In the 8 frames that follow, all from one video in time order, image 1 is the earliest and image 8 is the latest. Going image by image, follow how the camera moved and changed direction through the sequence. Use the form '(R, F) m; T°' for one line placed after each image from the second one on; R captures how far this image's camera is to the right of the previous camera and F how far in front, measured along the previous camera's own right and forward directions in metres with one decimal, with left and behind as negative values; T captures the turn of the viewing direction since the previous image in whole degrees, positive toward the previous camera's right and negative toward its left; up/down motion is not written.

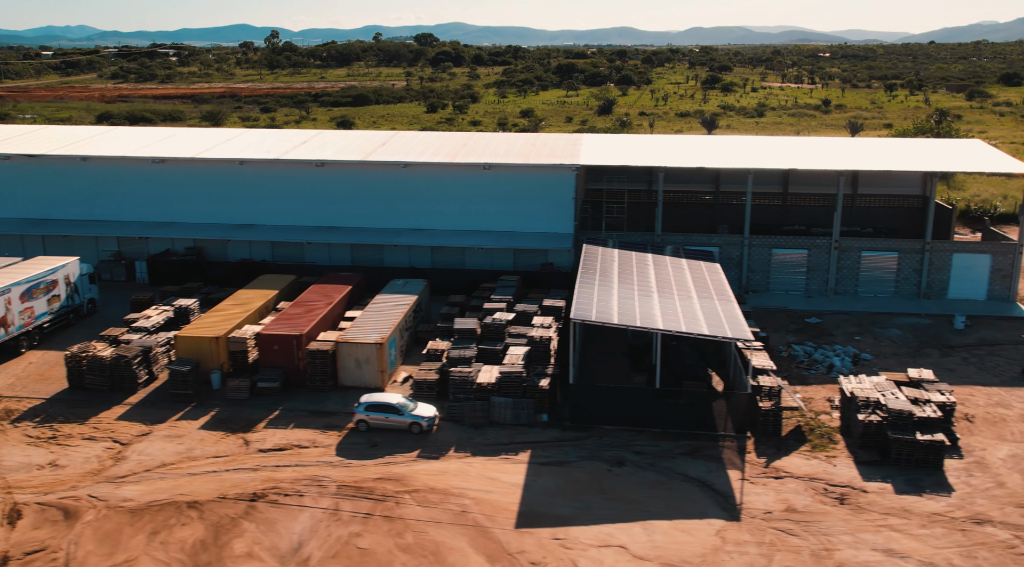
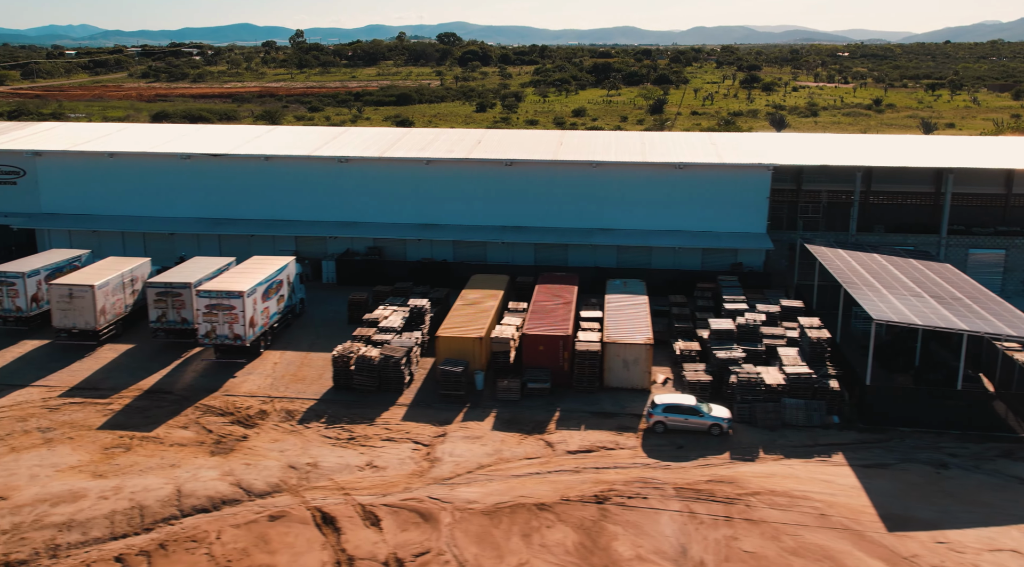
(-7.9, +0.1) m; 0°
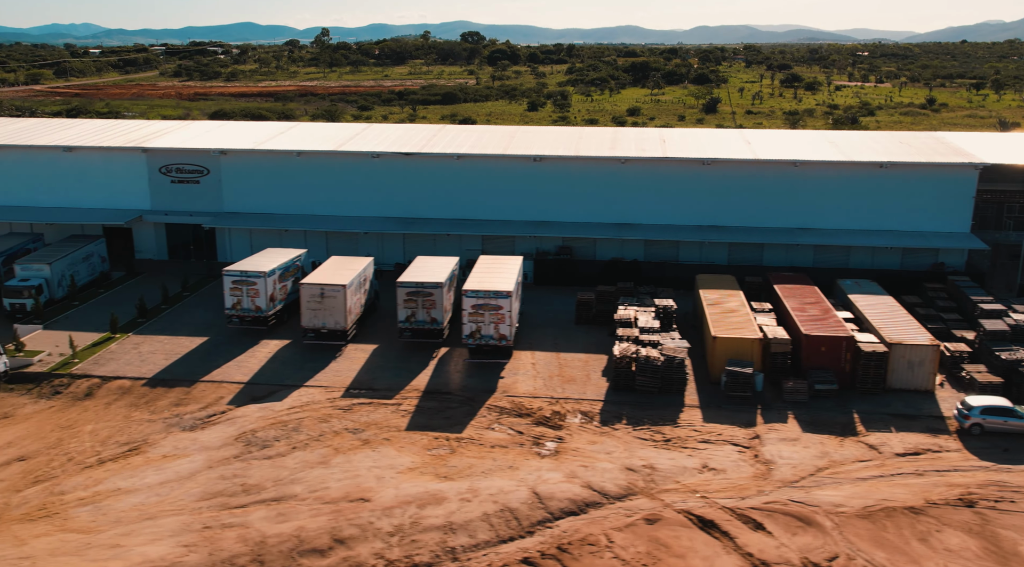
(-8.2, +0.2) m; 0°
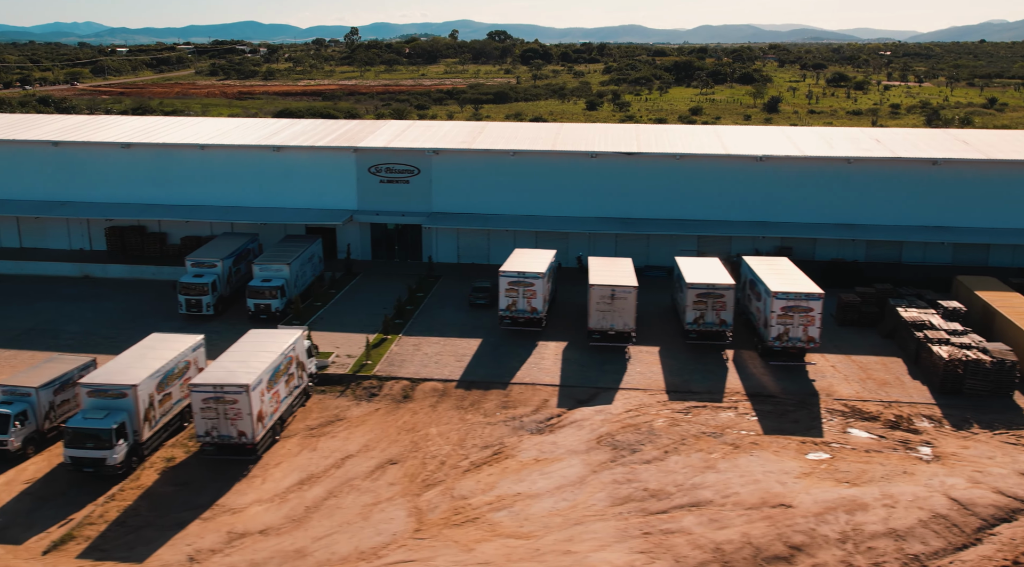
(-9.3, +0.2) m; 0°
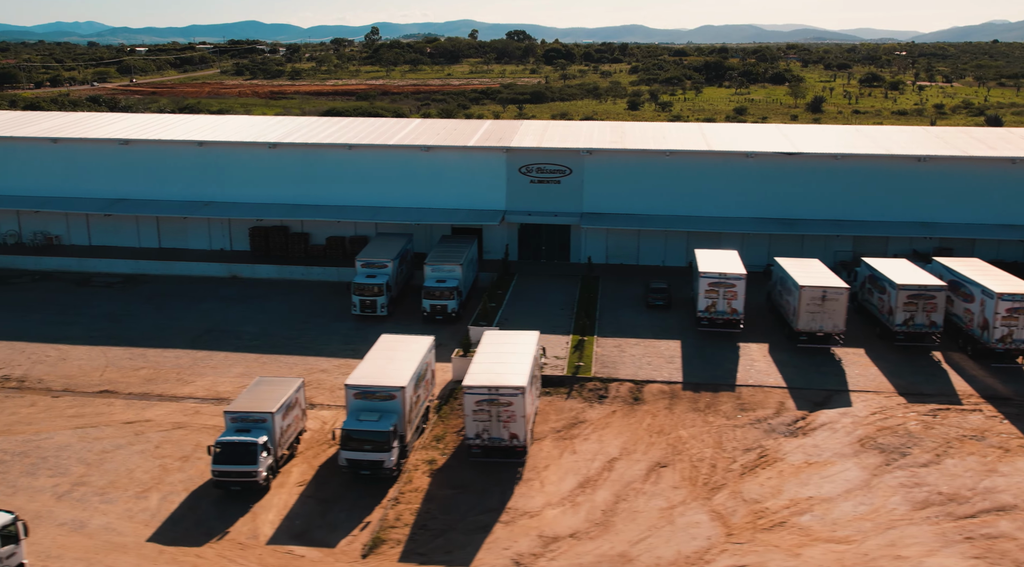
(-6.6, +0.2) m; 0°
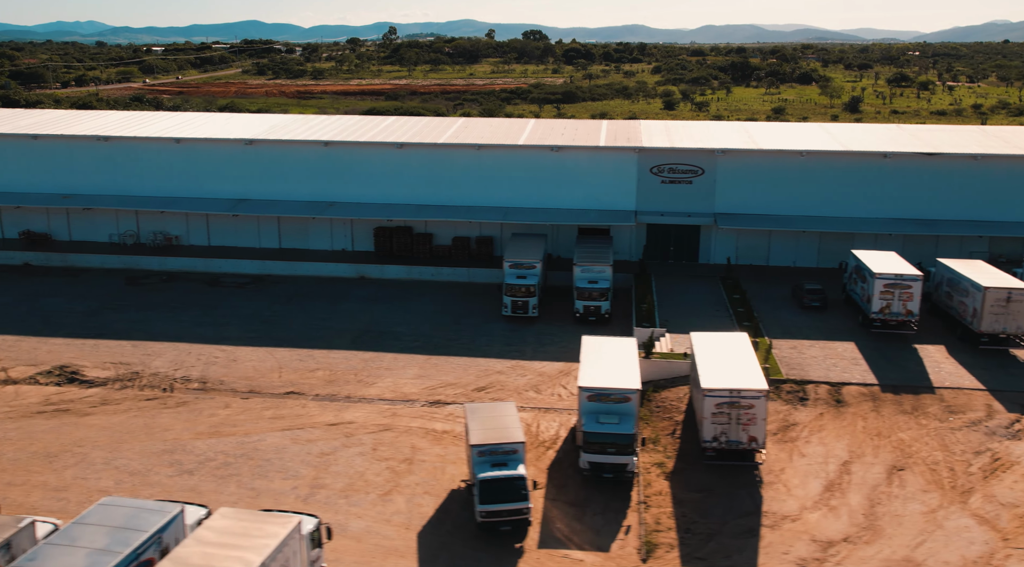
(-5.7, +0.1) m; 0°
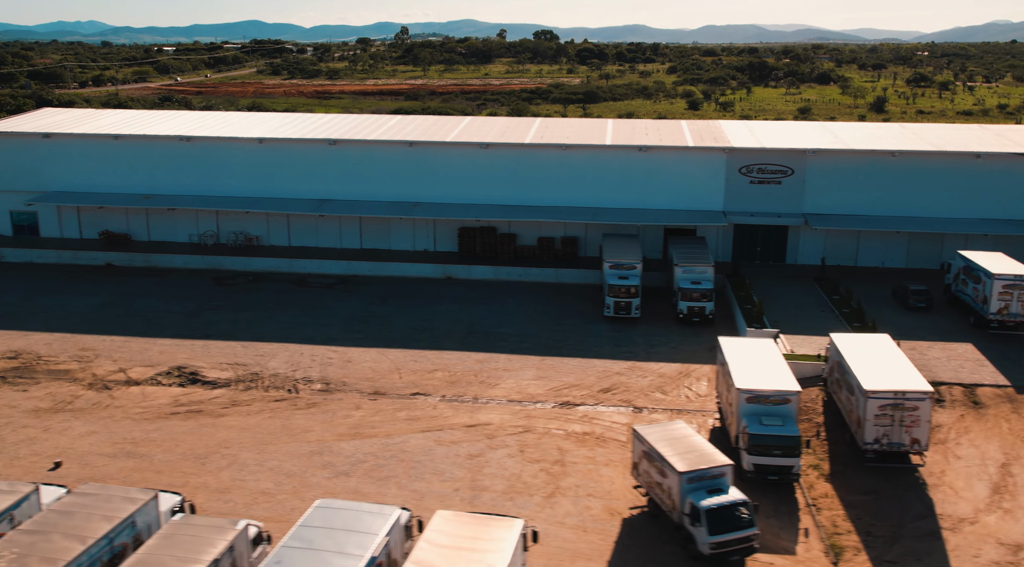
(-3.8, +0.1) m; 0°
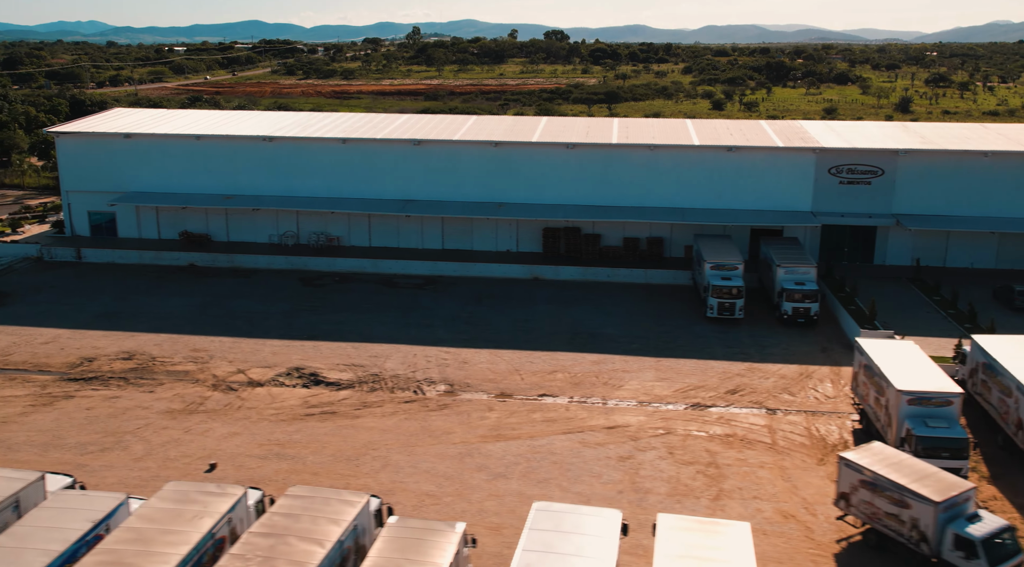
(-3.8, +0.1) m; 0°
